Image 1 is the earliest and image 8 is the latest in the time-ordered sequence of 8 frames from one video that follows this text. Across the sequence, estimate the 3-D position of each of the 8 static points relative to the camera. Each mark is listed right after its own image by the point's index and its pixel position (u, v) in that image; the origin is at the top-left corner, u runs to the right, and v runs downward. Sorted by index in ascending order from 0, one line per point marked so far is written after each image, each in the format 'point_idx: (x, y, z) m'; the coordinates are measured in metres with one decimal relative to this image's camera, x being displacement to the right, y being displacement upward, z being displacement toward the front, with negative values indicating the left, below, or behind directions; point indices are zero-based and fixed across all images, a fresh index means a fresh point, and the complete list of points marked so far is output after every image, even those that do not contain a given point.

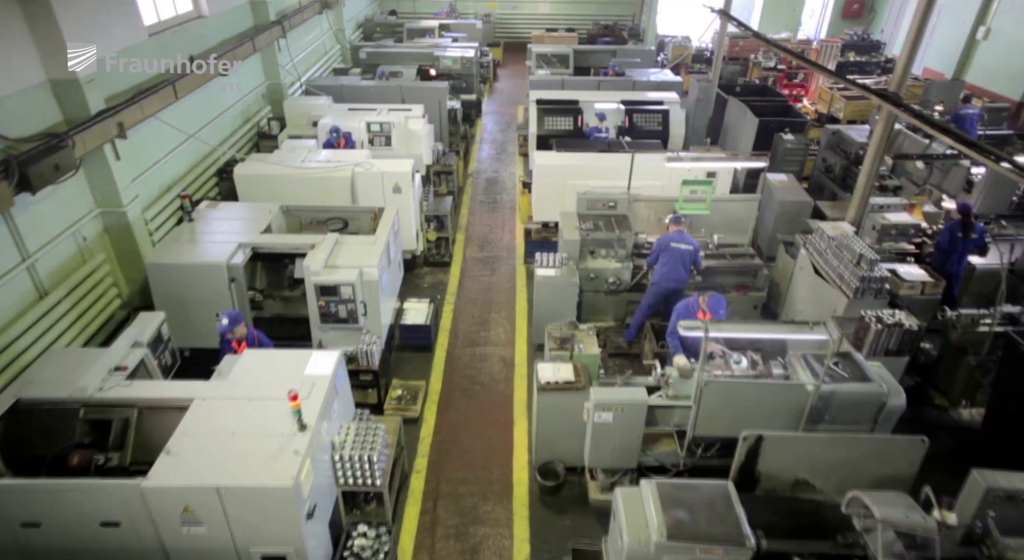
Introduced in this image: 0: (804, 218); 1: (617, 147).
0: (+3.0, +0.6, +6.2) m
1: (+1.1, +1.4, +6.4) m
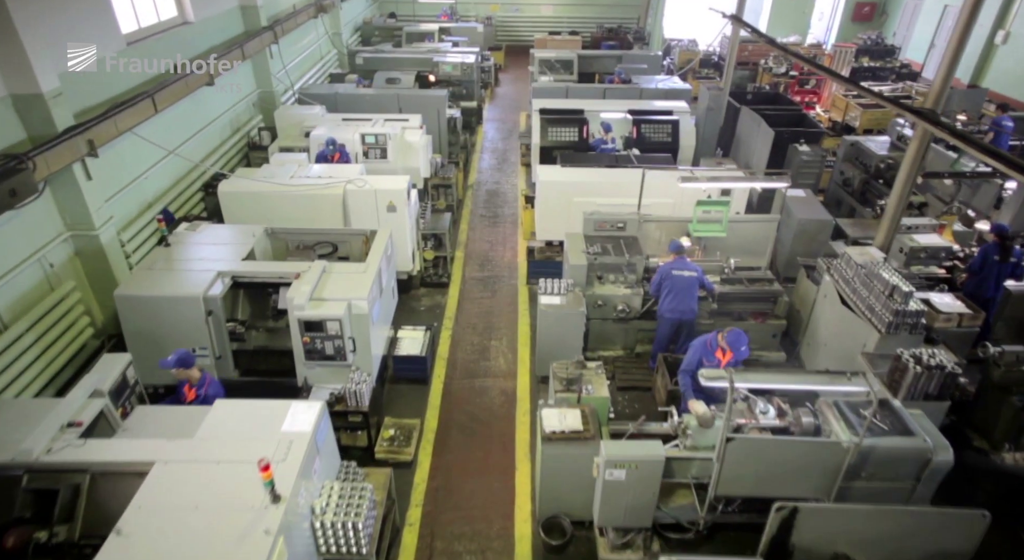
0: (+3.1, +0.4, +5.8) m
1: (+1.2, +1.2, +6.1) m
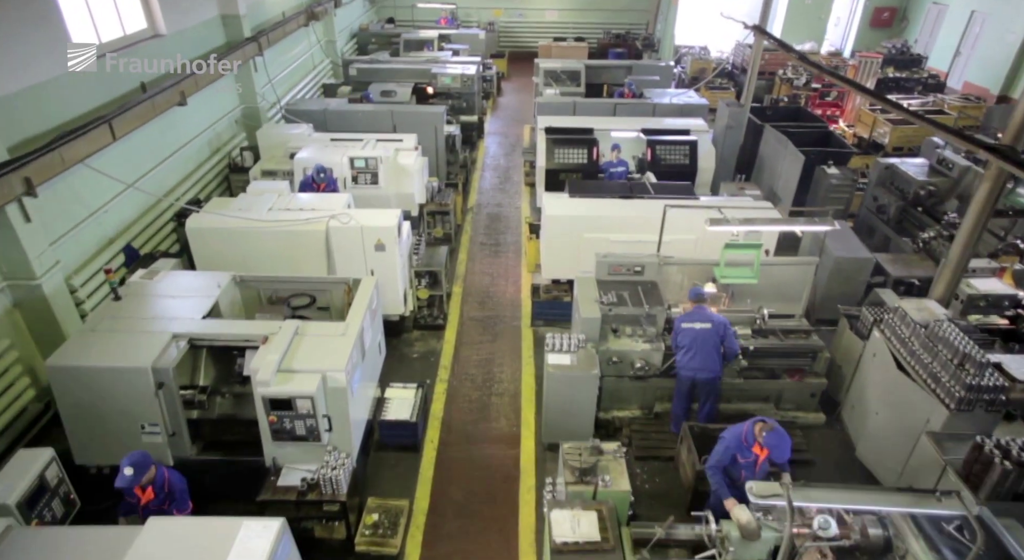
0: (+3.1, 0.0, +5.2) m
1: (+1.2, +0.8, +5.5) m
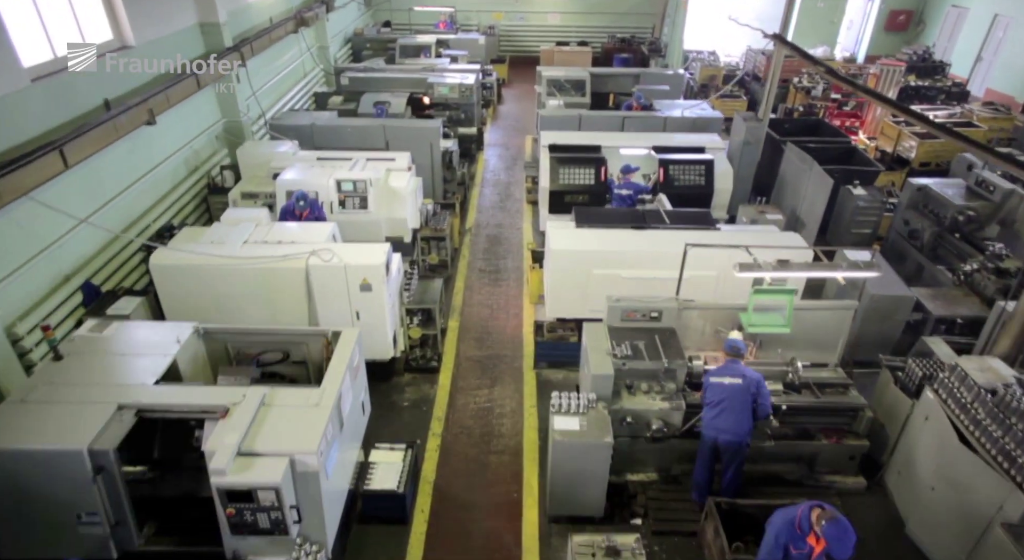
0: (+3.1, -0.3, +4.7) m
1: (+1.2, +0.5, +5.0) m
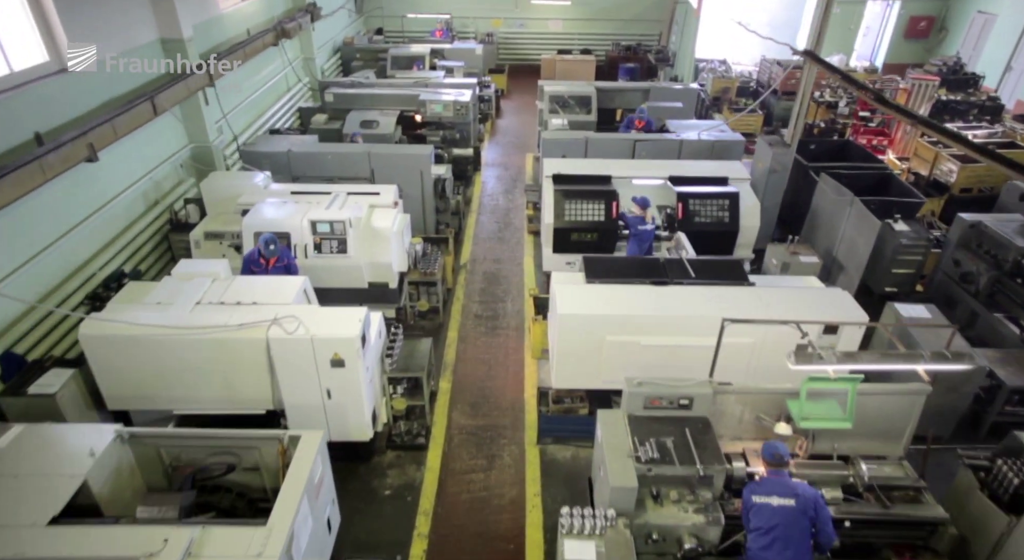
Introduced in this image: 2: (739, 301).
0: (+3.1, -0.8, +4.0) m
1: (+1.2, 0.0, +4.3) m
2: (+1.5, -0.1, +4.0) m
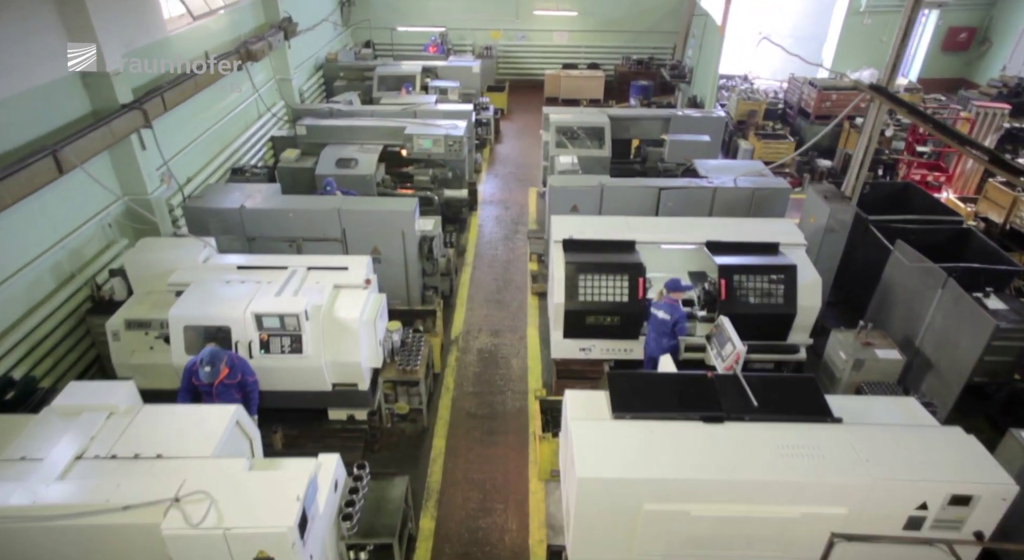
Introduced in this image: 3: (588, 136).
0: (+3.1, -1.5, +2.9) m
1: (+1.2, -0.7, +3.2) m
2: (+1.5, -0.8, +2.9) m
3: (+0.9, +1.7, +7.1) m
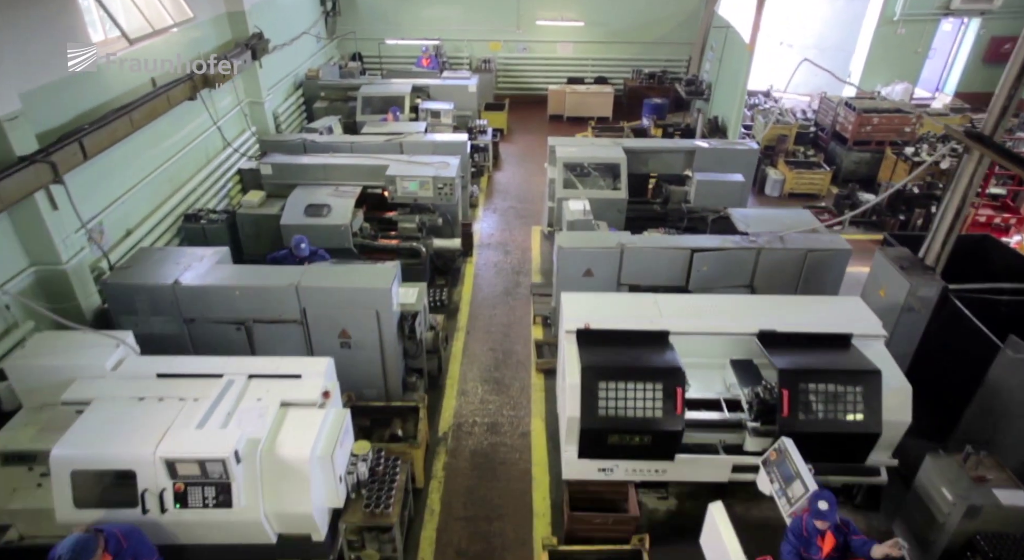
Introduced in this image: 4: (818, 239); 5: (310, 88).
0: (+3.1, -2.1, +1.9) m
1: (+1.2, -1.3, +2.2) m
2: (+1.5, -1.5, +1.9) m
3: (+0.9, +1.1, +6.1) m
4: (+2.4, +0.3, +4.7) m
5: (-3.0, +2.9, +8.9) m
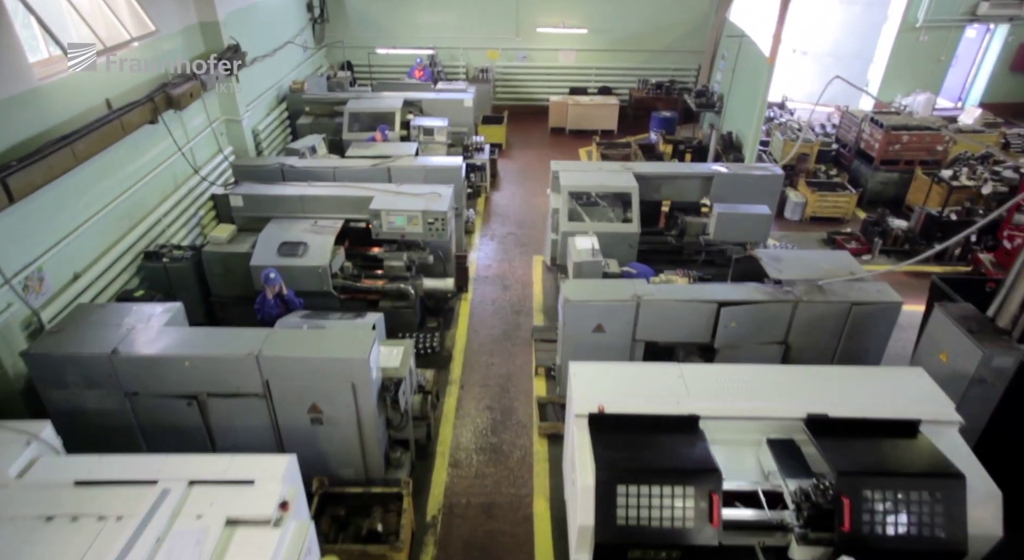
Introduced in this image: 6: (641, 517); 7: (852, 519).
0: (+3.1, -2.5, +1.3) m
1: (+1.2, -1.7, +1.6) m
2: (+1.5, -1.8, +1.3) m
3: (+0.9, +0.7, +5.4) m
4: (+2.4, 0.0, +4.1) m
5: (-3.1, +2.5, +8.3) m
6: (+0.6, -1.1, +2.8) m
7: (+1.6, -1.1, +2.8) m
